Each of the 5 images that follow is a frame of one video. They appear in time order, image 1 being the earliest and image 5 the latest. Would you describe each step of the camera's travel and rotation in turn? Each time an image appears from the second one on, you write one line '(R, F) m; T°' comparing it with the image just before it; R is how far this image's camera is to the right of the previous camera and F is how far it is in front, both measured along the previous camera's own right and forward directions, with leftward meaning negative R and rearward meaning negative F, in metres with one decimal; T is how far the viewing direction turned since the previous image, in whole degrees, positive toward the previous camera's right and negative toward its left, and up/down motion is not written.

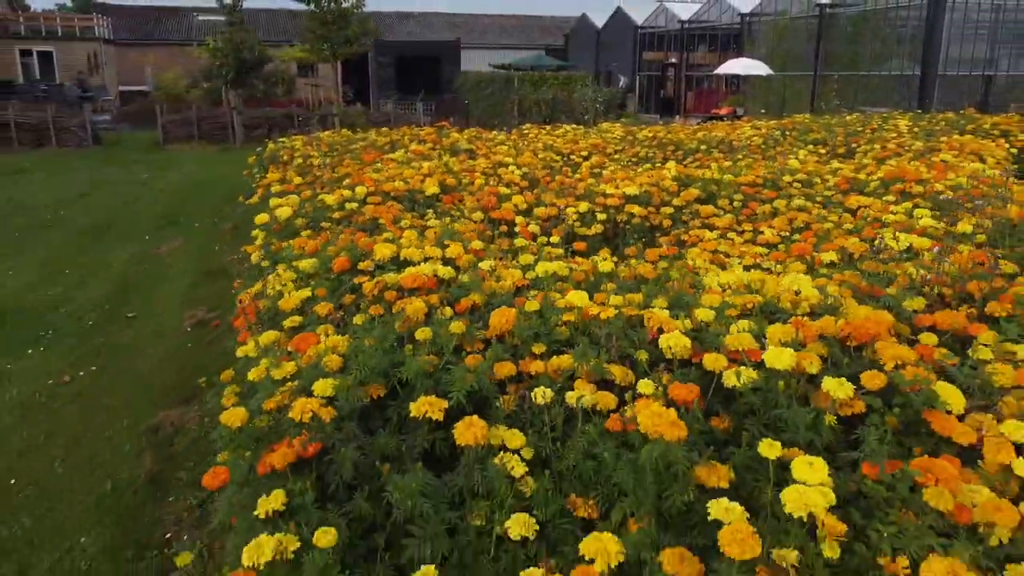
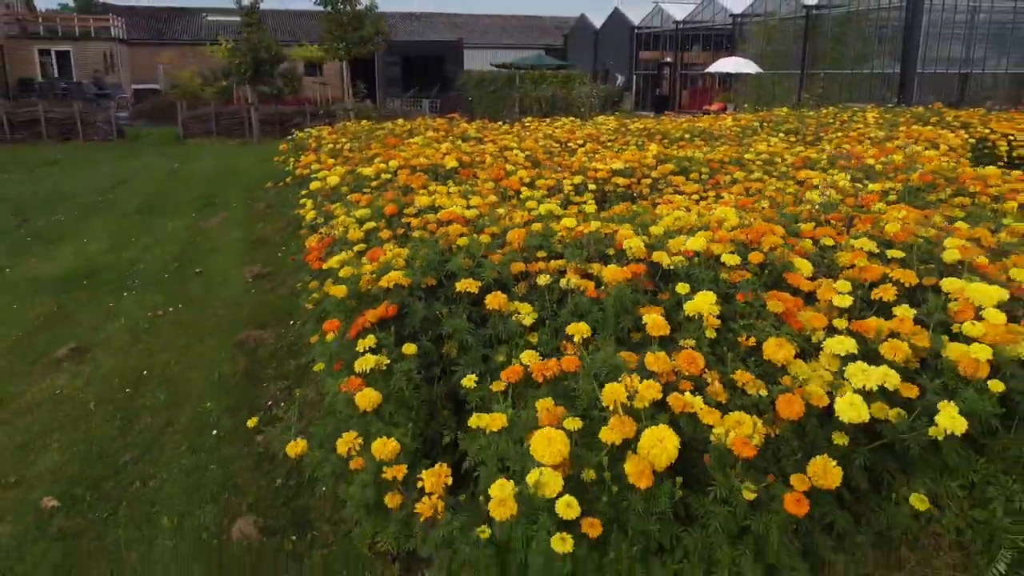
(-0.1, -1.2) m; 0°
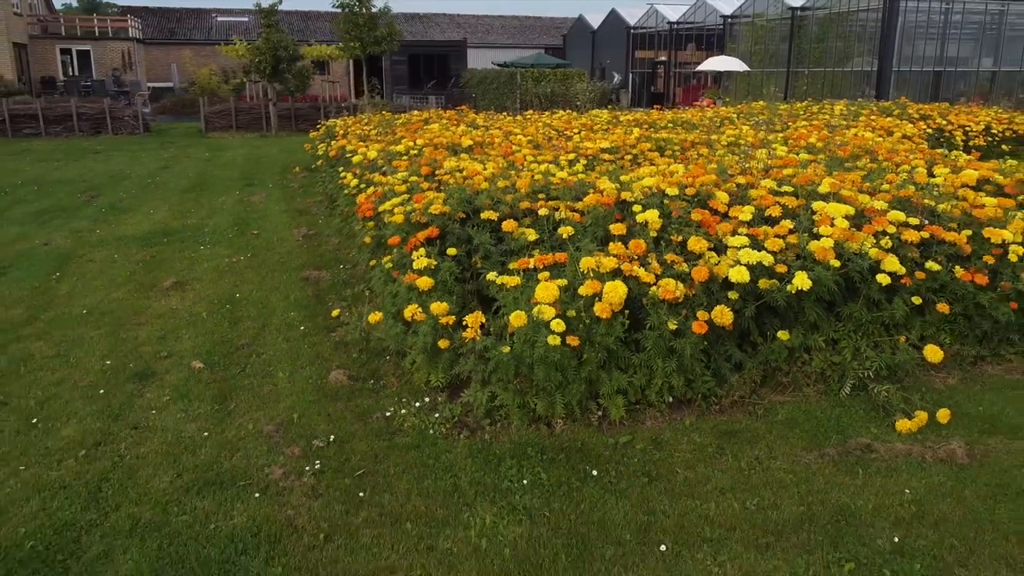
(-0.1, -1.5) m; 0°
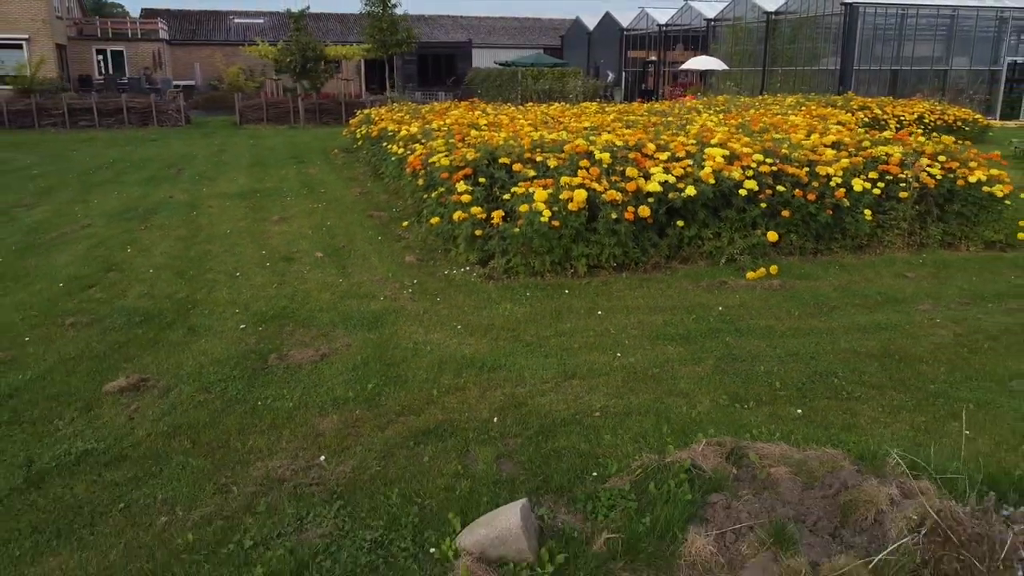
(-0.1, -2.8) m; 0°
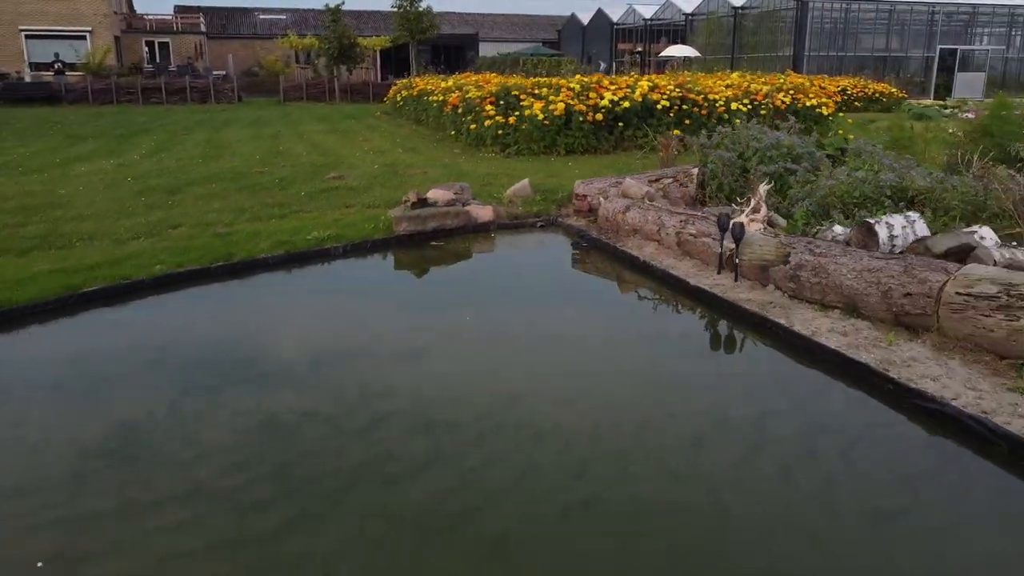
(-0.1, -4.6) m; 0°
